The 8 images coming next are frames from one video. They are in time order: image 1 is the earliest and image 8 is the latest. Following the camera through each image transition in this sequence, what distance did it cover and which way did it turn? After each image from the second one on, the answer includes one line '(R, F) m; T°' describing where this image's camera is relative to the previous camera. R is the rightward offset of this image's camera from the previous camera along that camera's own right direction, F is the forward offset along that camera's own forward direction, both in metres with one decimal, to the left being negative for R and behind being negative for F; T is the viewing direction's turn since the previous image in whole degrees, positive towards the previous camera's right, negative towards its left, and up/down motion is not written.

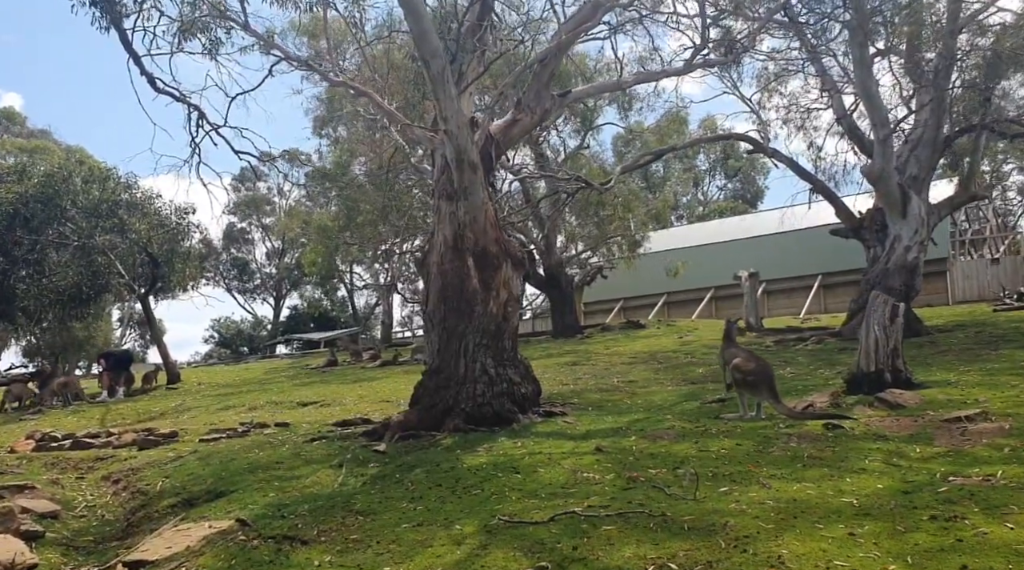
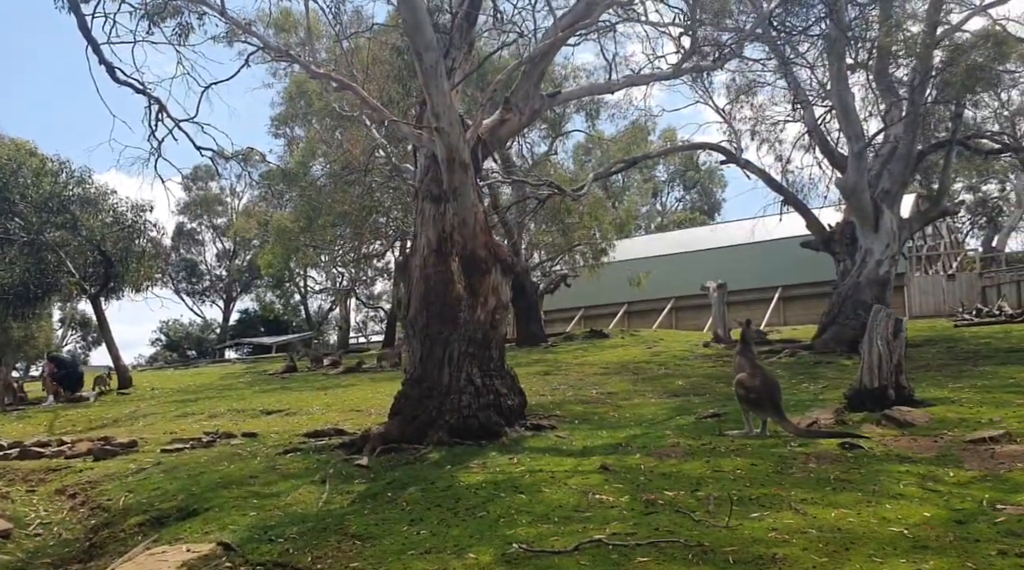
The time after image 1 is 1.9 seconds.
(-0.4, +0.4) m; +3°
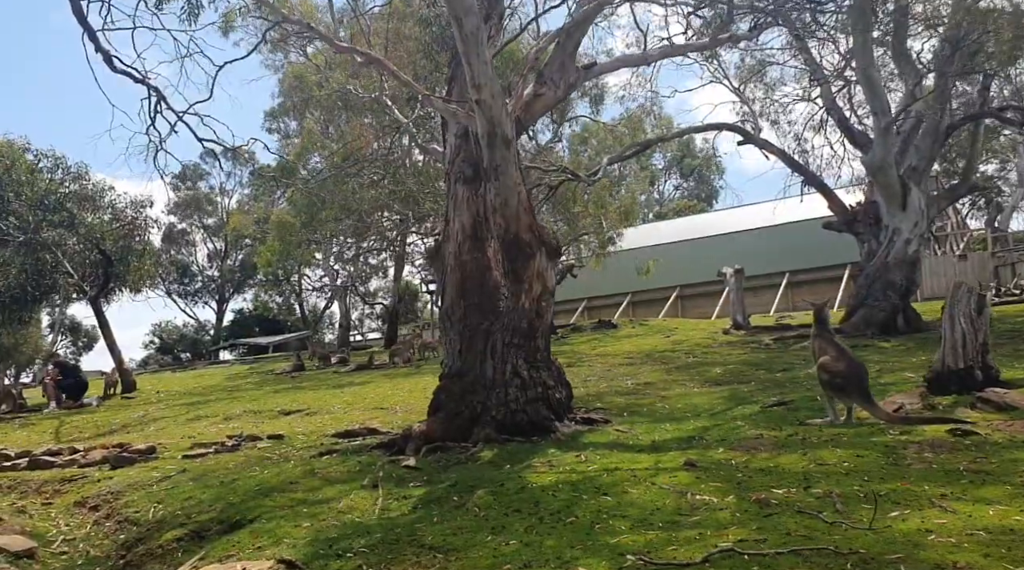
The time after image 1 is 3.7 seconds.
(-0.5, +0.6) m; +1°
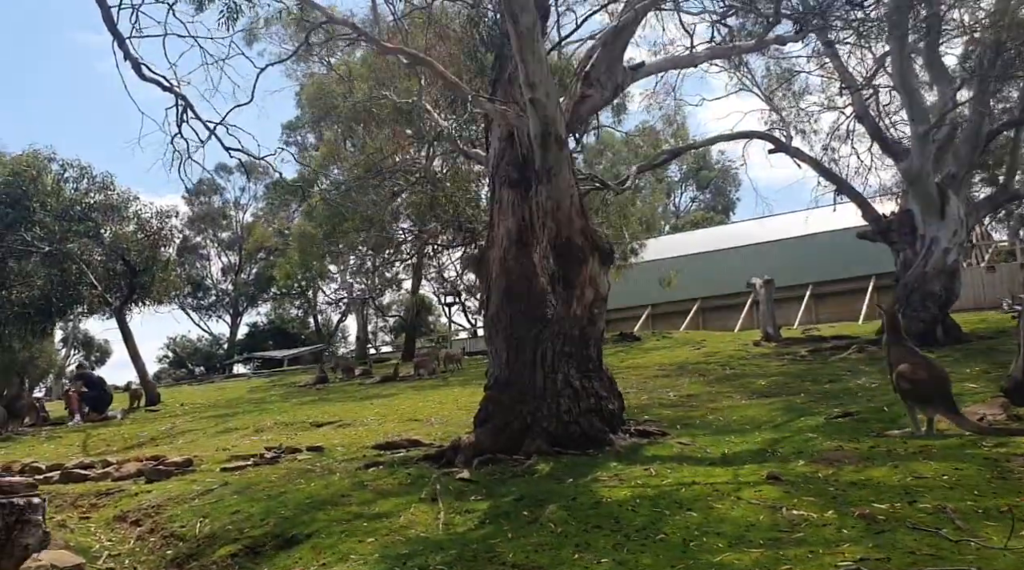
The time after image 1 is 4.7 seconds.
(-0.4, +0.3) m; -1°
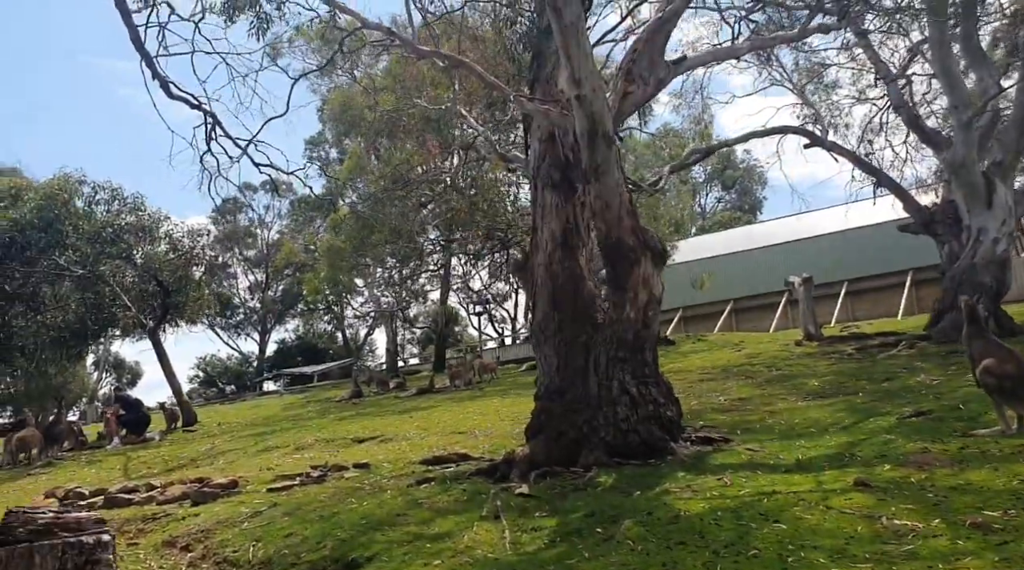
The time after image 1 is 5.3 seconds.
(-0.2, +0.3) m; -2°
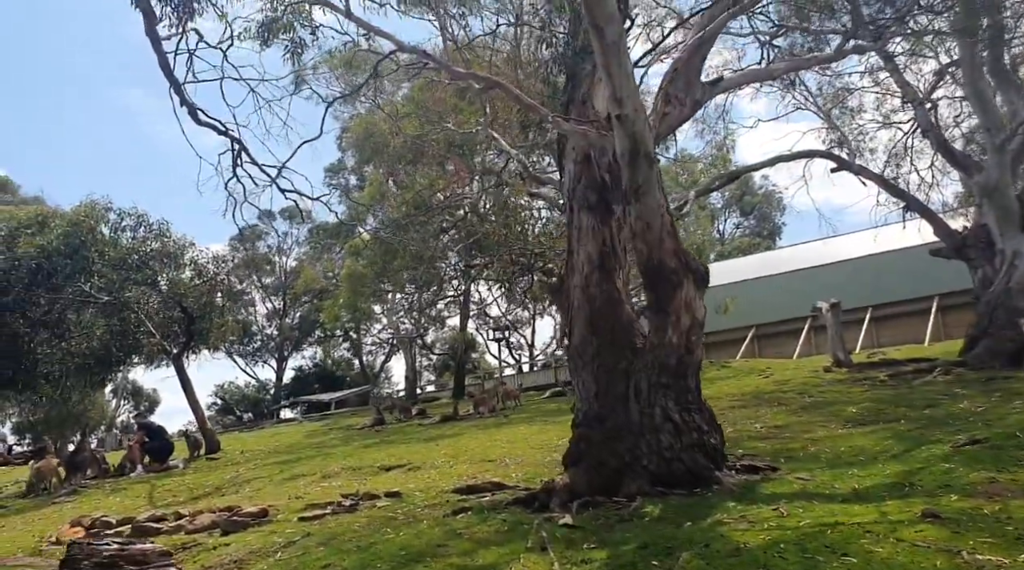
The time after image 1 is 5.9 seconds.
(-0.2, +0.1) m; -1°
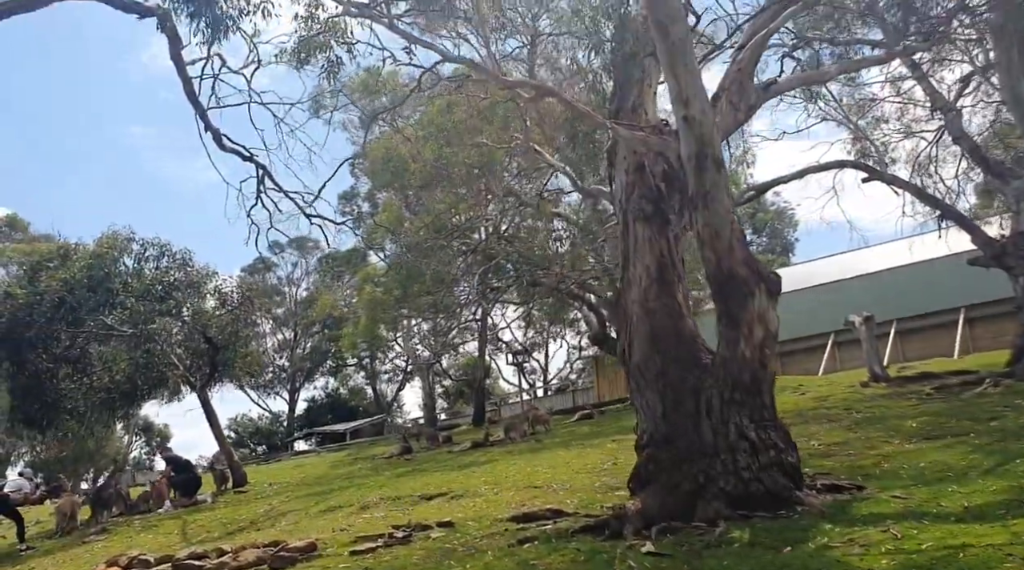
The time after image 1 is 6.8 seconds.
(-0.5, +0.3) m; 0°
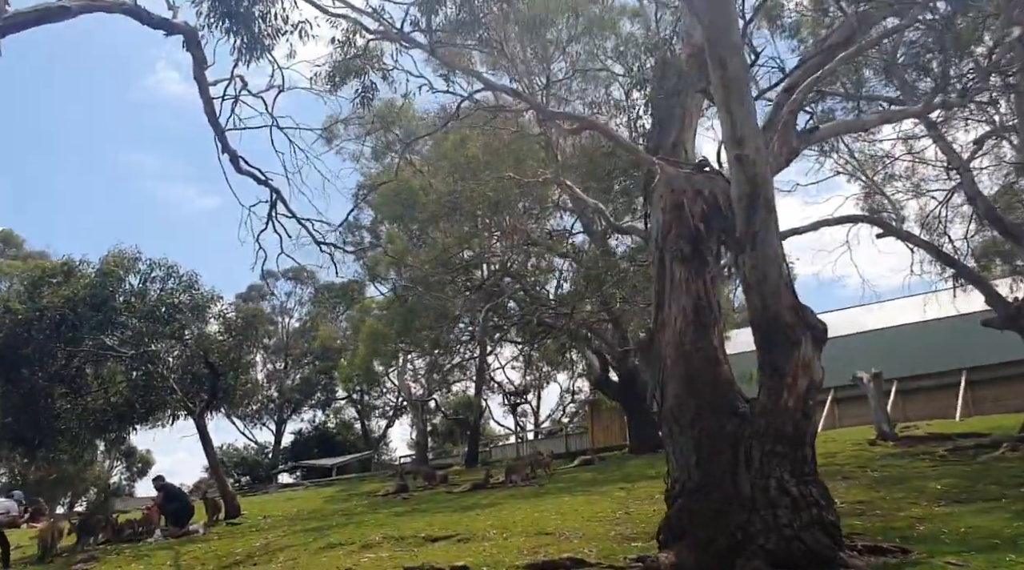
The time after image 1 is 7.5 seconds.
(-0.4, +0.2) m; +1°
